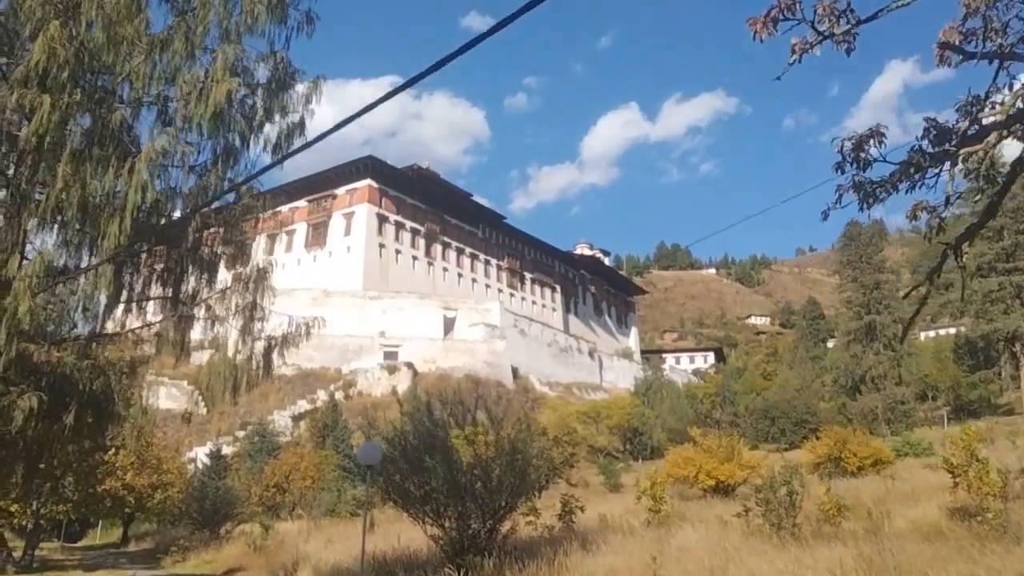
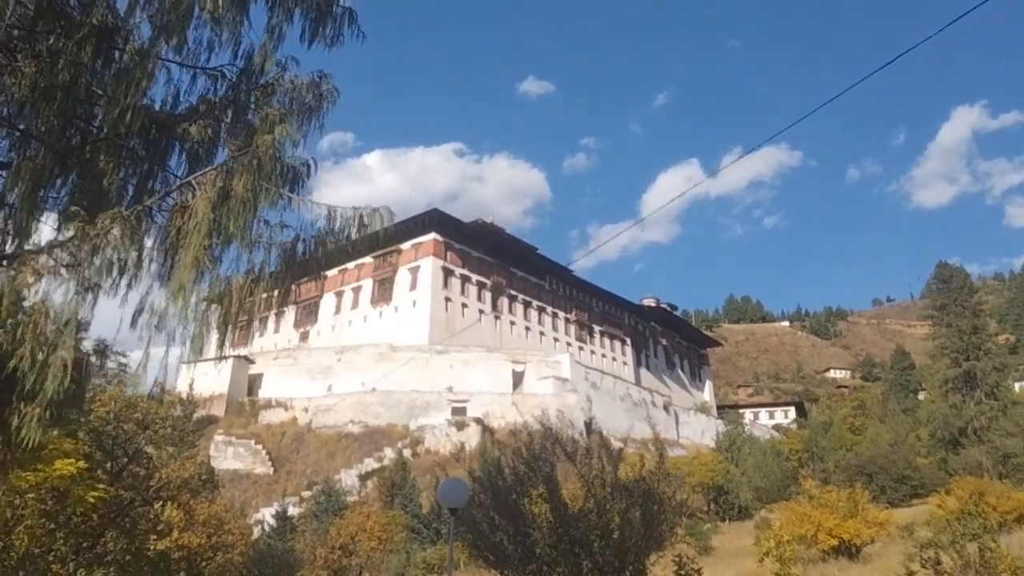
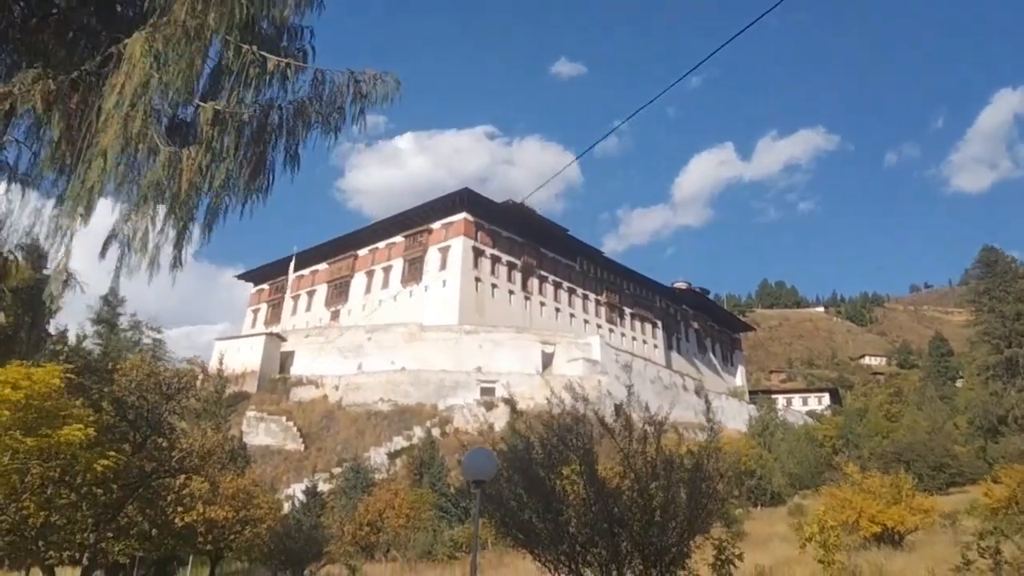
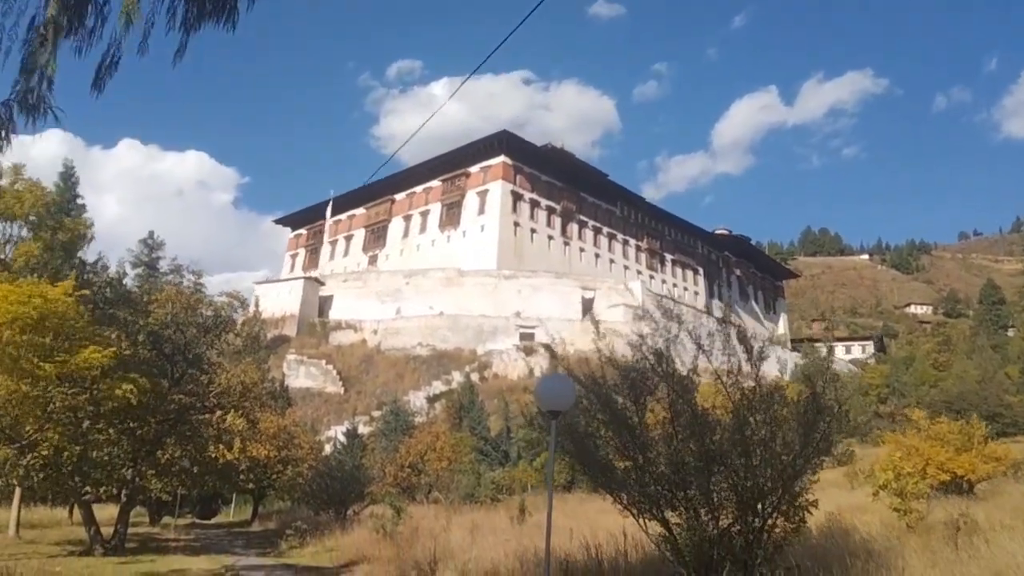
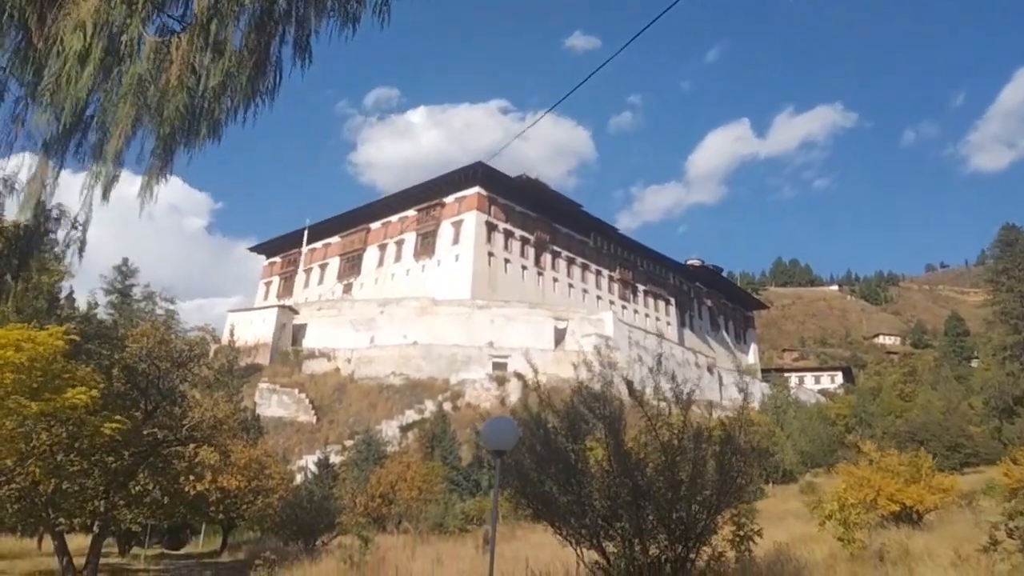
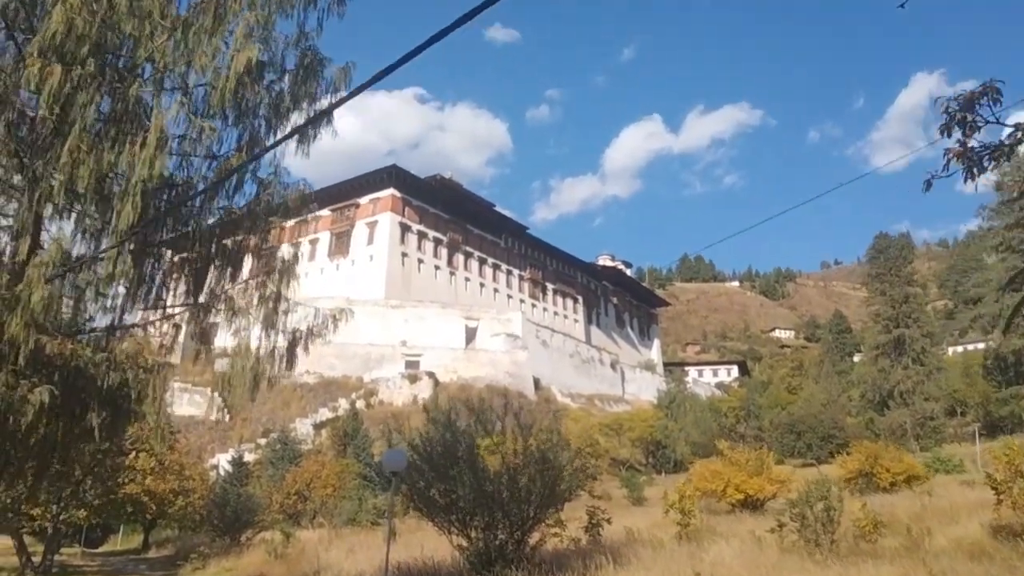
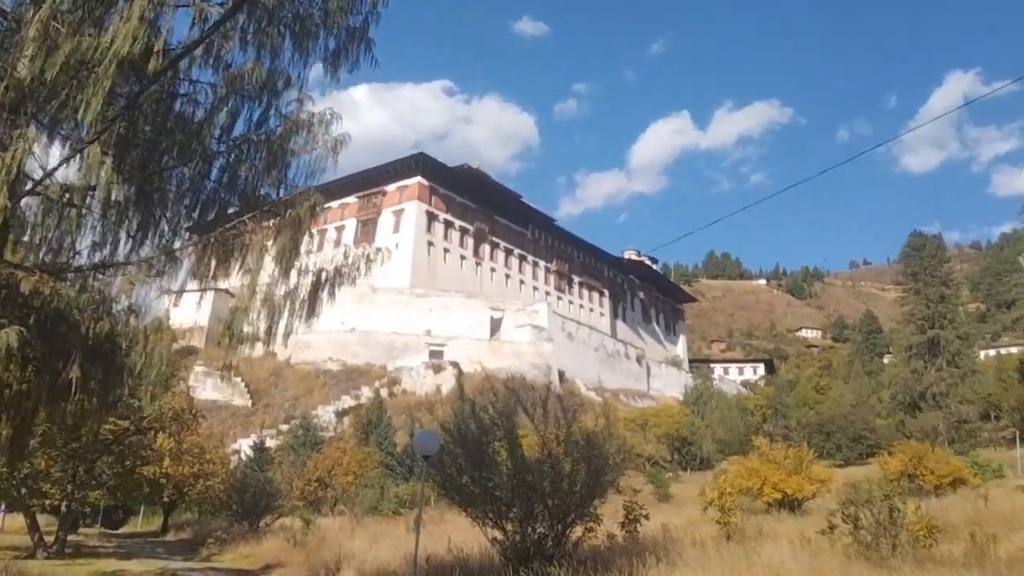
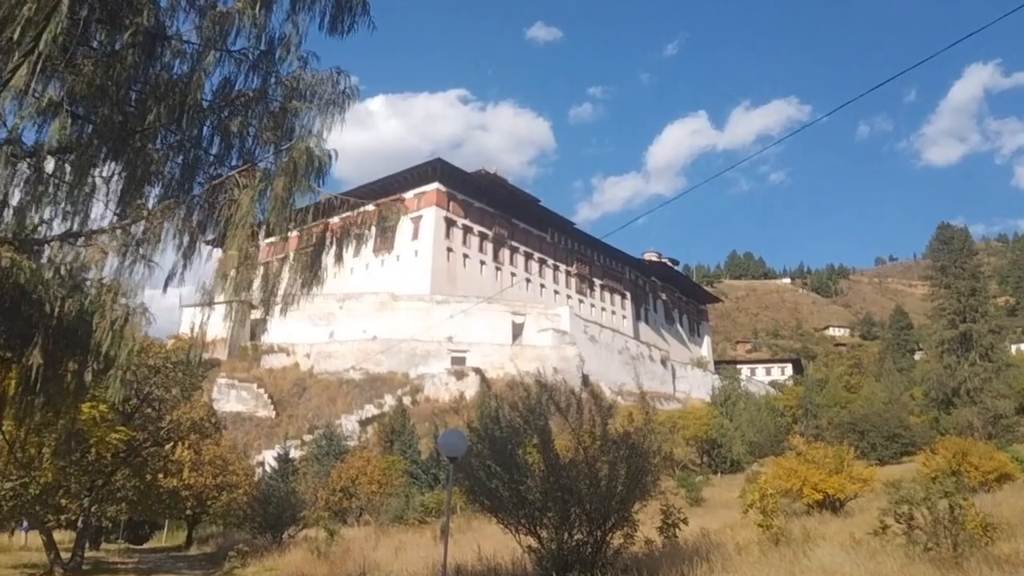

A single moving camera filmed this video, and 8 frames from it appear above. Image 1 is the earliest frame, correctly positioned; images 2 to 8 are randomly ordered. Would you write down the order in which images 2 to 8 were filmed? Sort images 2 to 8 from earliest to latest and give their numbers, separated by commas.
6, 7, 8, 2, 3, 5, 4
